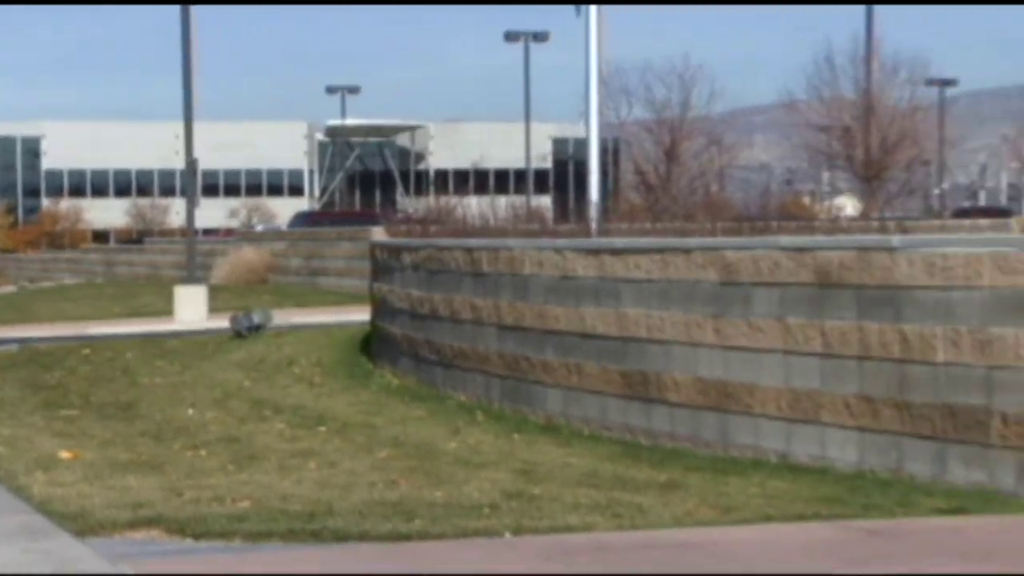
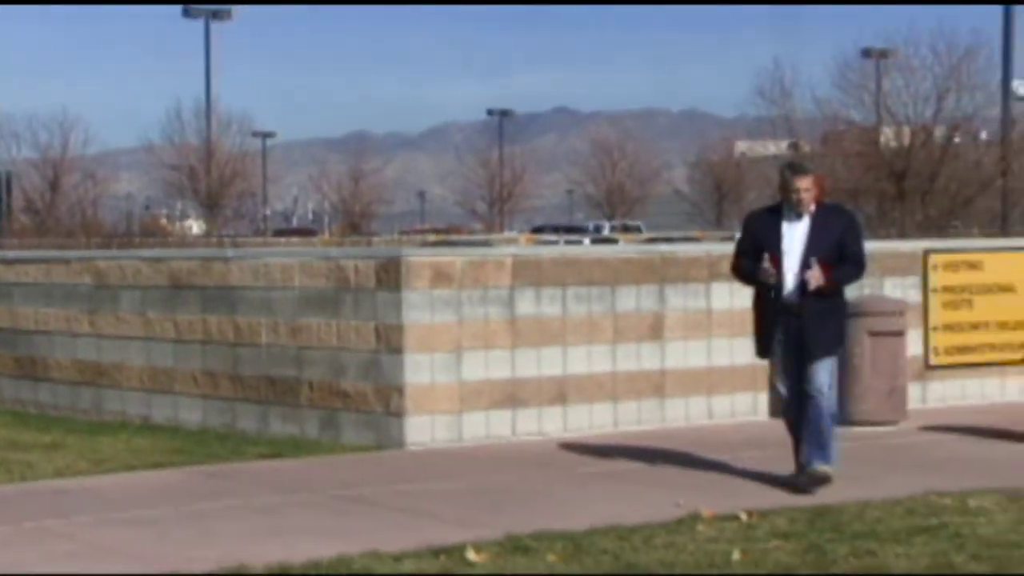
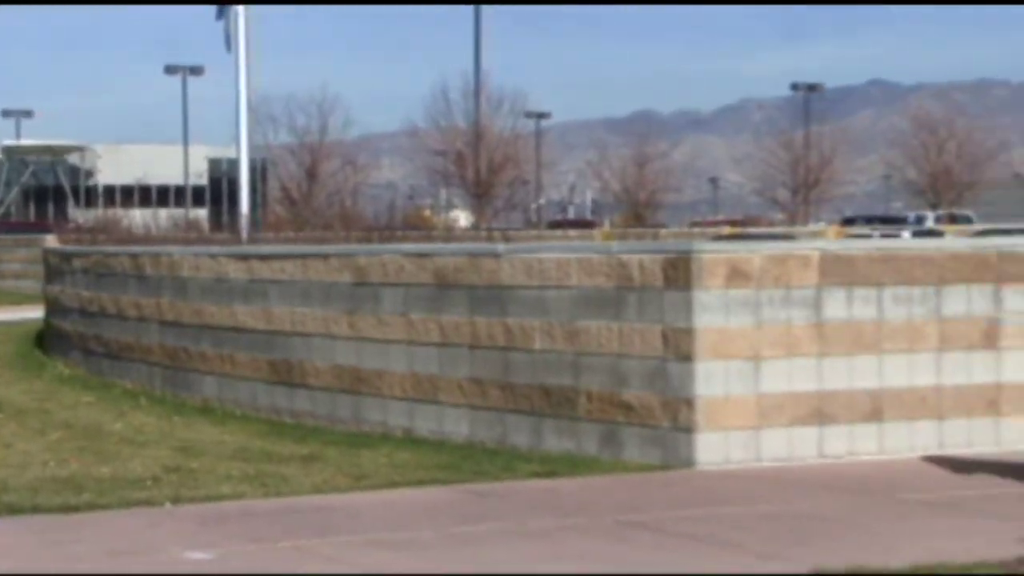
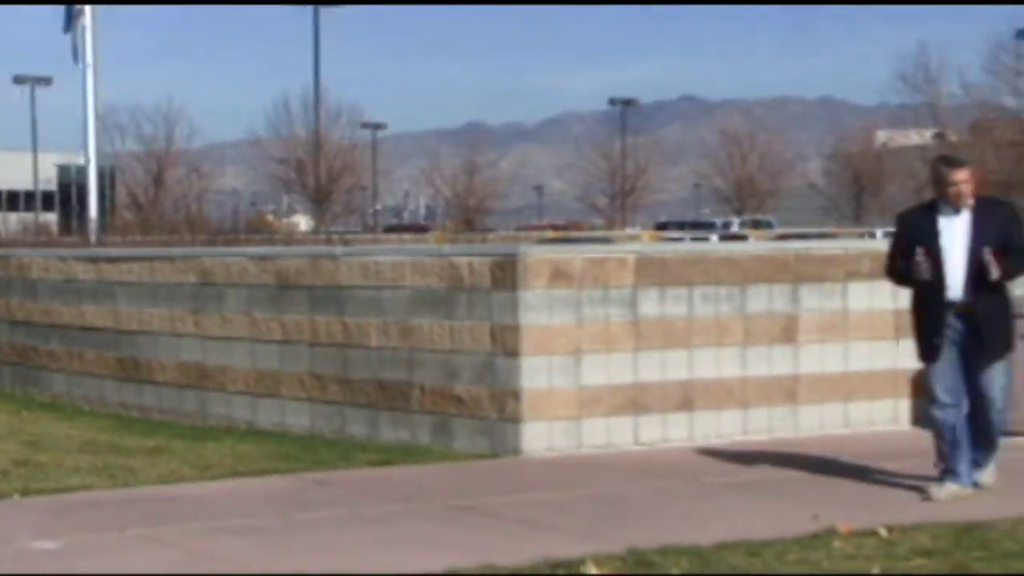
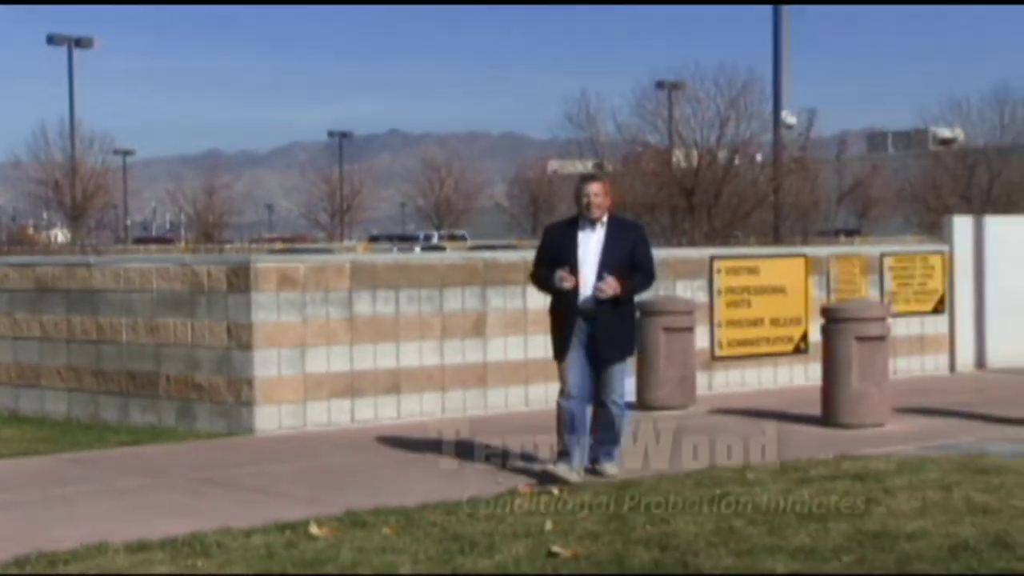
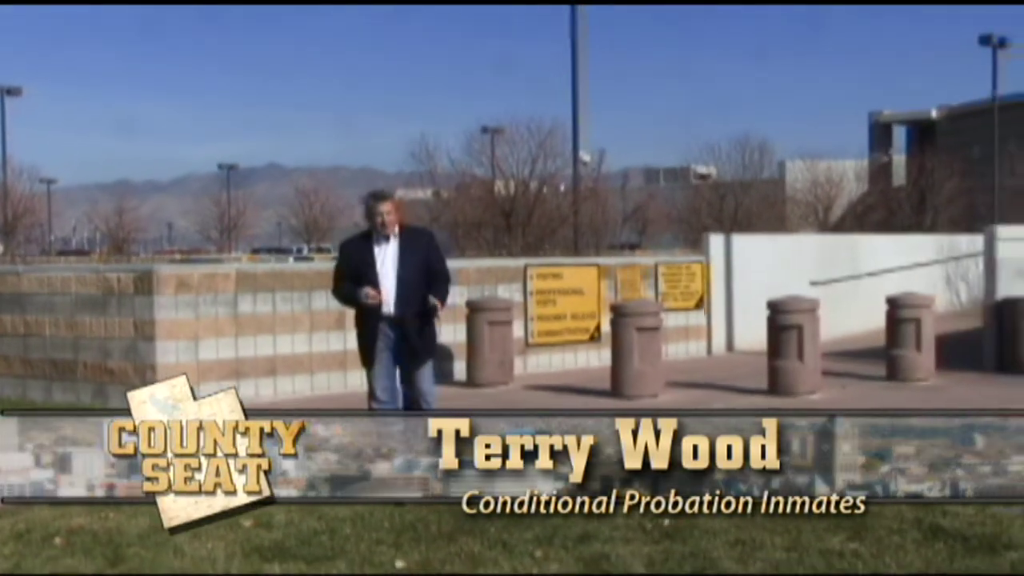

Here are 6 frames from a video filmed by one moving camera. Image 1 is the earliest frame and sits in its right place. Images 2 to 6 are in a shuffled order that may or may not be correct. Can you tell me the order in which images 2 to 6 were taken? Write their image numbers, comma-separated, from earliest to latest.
3, 4, 2, 5, 6
